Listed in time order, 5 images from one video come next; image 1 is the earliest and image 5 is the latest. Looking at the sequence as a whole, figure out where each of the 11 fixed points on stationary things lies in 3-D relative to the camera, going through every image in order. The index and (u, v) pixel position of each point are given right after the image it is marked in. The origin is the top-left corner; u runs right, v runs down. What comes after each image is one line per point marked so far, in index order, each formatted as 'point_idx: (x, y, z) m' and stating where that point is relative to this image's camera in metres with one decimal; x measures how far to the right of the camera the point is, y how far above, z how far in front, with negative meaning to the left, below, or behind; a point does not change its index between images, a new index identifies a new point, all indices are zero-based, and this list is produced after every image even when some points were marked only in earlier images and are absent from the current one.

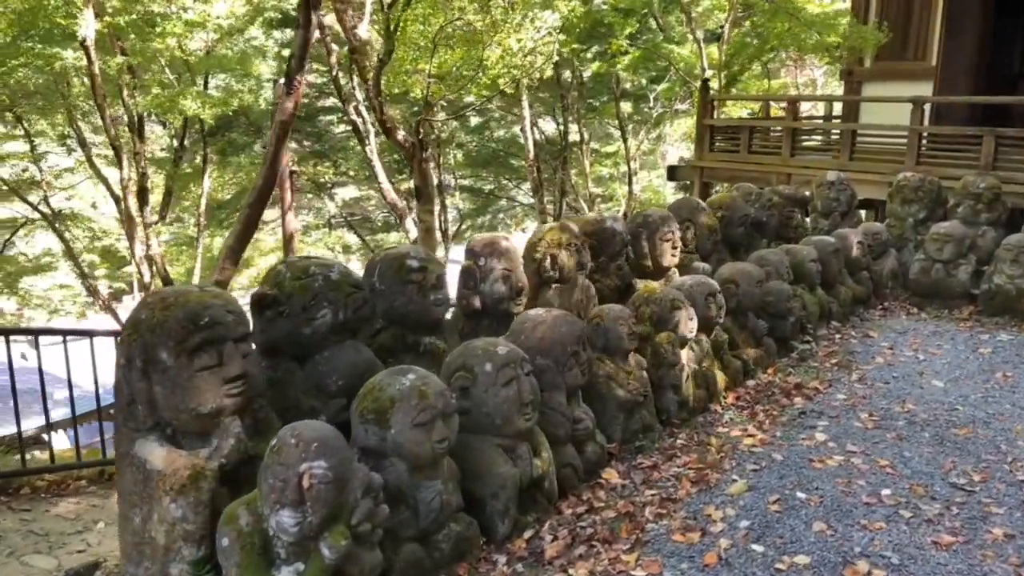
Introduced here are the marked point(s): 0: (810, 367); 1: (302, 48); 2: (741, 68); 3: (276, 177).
0: (+2.2, -0.6, +6.4) m
1: (-1.7, +1.9, +7.0) m
2: (+4.3, +4.0, +15.6) m
3: (-2.0, +0.9, +7.4) m
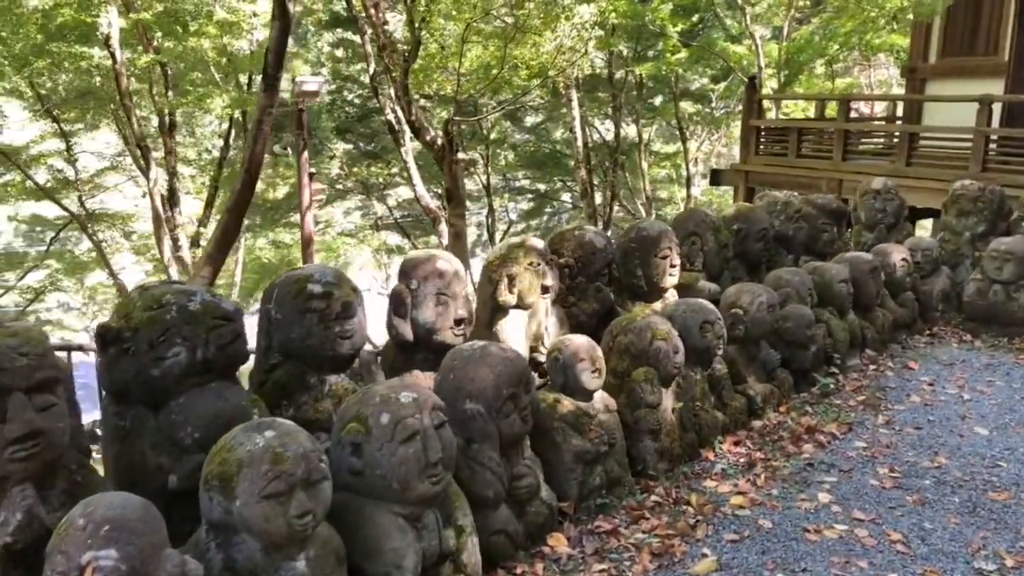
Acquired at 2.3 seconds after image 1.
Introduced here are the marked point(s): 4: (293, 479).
0: (+2.0, -0.8, +5.5) m
1: (-1.7, +1.8, +6.4) m
2: (+4.9, +3.7, +14.6) m
3: (-2.0, +0.9, +6.9) m
4: (-0.7, -0.6, +2.7) m
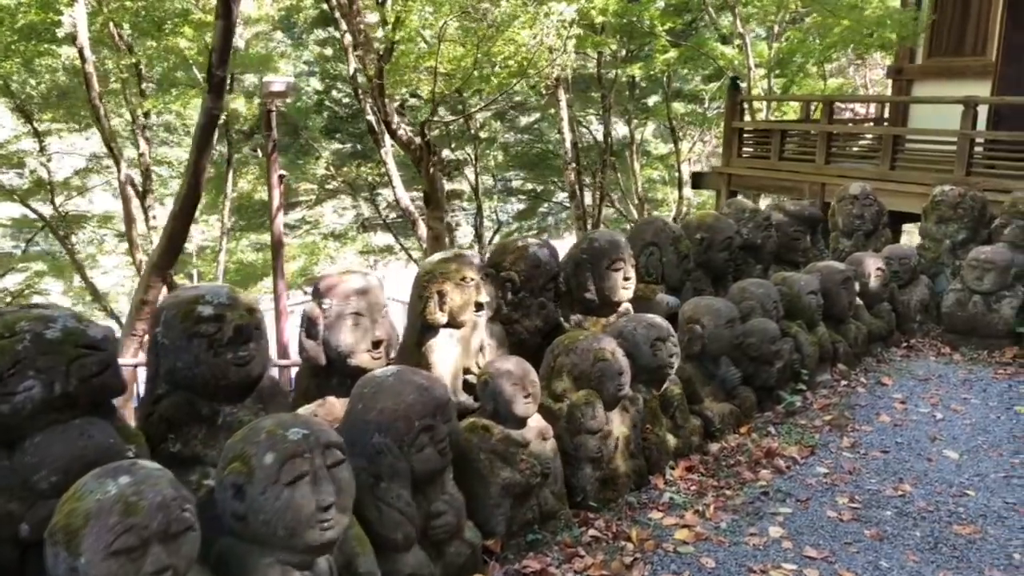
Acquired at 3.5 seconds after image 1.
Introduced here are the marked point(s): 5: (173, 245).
0: (+1.7, -0.8, +5.3) m
1: (-2.1, +1.7, +6.1) m
2: (+4.6, +3.7, +14.3) m
3: (-2.4, +0.8, +6.6) m
4: (-1.0, -0.7, +2.4) m
5: (-2.7, +0.3, +6.8) m
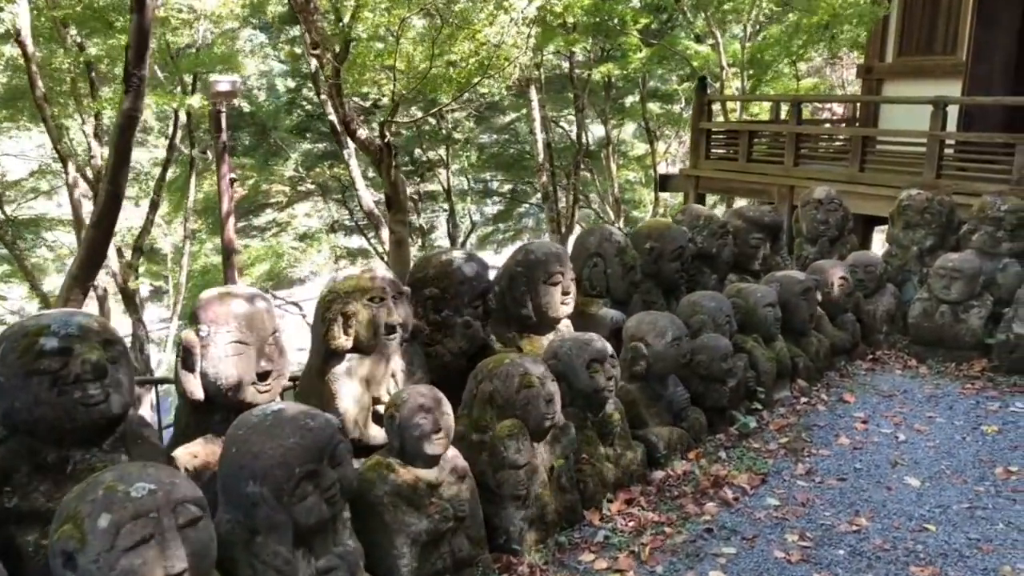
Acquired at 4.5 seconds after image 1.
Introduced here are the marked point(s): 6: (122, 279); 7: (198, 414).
0: (+1.3, -0.9, +4.9) m
1: (-2.5, +1.6, +5.7) m
2: (+4.0, +3.6, +14.0) m
3: (-2.8, +0.7, +6.1) m
4: (-1.3, -0.8, +2.0) m
5: (-3.1, +0.2, +6.4) m
6: (-5.0, +0.1, +11.2) m
7: (-1.2, -0.5, +3.4) m
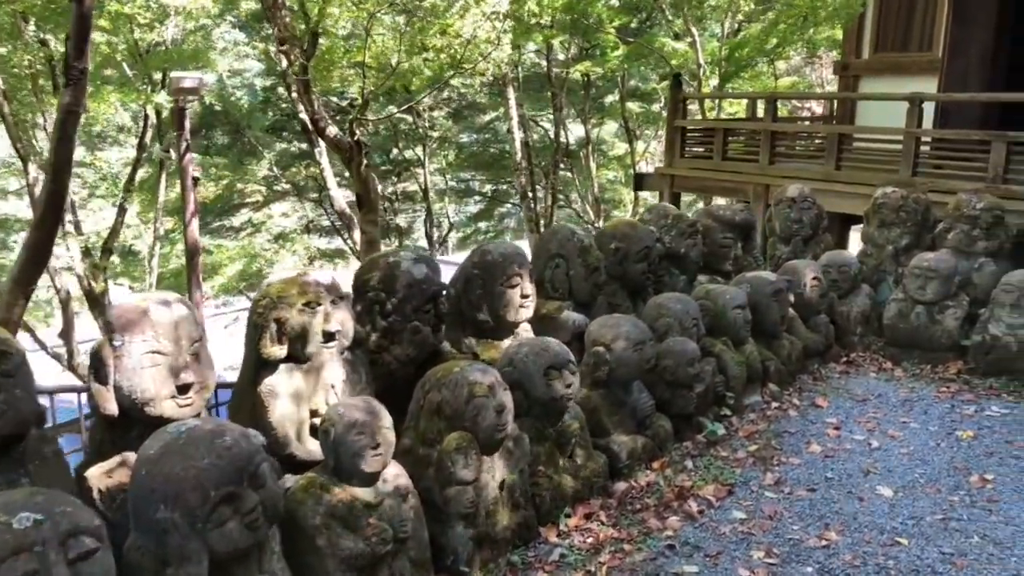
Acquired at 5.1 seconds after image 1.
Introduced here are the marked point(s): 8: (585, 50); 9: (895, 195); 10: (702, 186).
0: (+1.1, -0.9, +4.7) m
1: (-2.7, +1.6, +5.4) m
2: (+3.6, +3.6, +13.9) m
3: (-3.0, +0.7, +5.9) m
4: (-1.5, -0.8, +1.7) m
5: (-3.3, +0.2, +6.1) m
6: (-5.3, +0.1, +10.8) m
7: (-1.4, -0.5, +3.2) m
8: (+0.9, +4.0, +14.5) m
9: (+3.1, +0.8, +7.1) m
10: (+2.4, +1.3, +11.2) m
